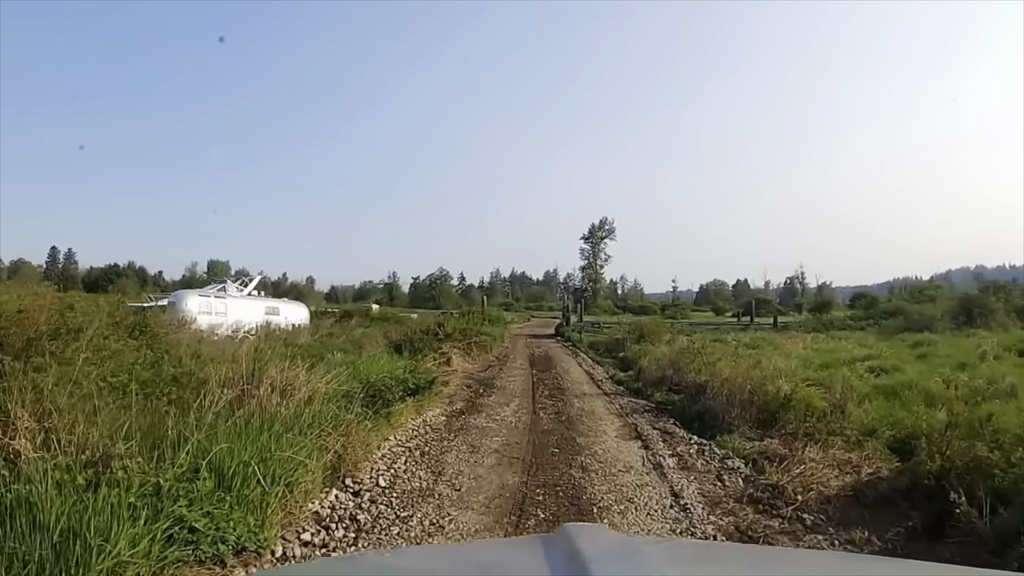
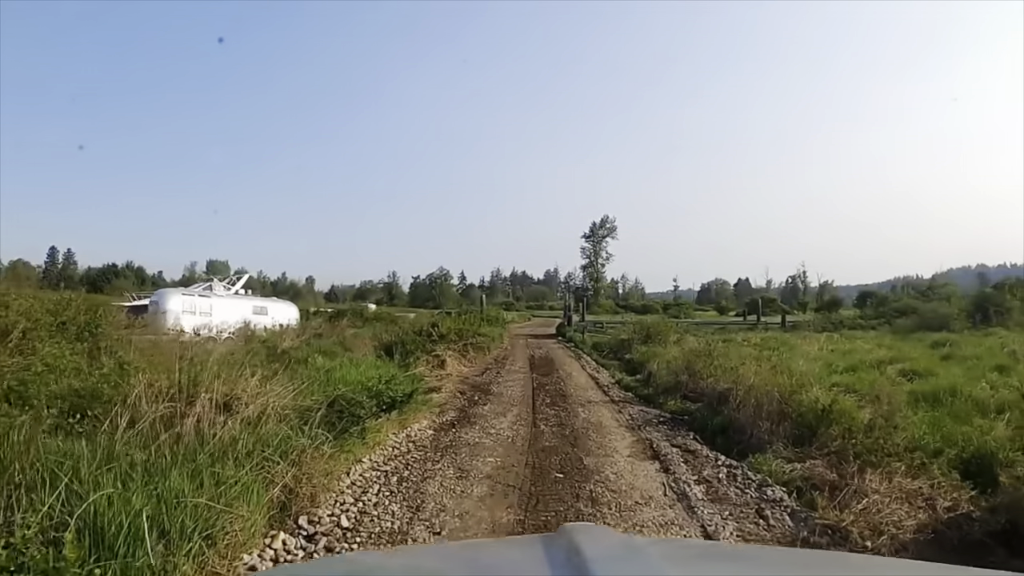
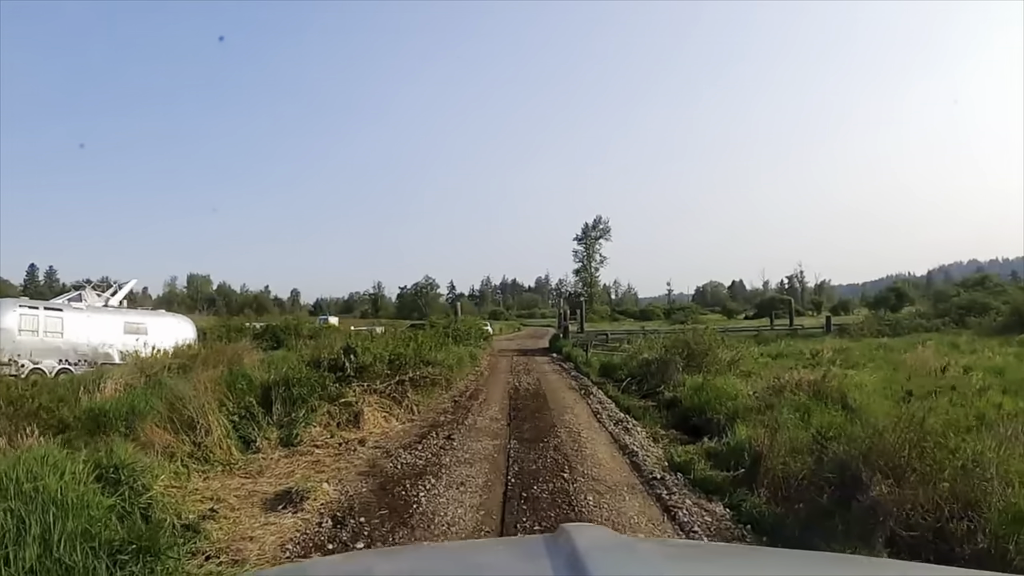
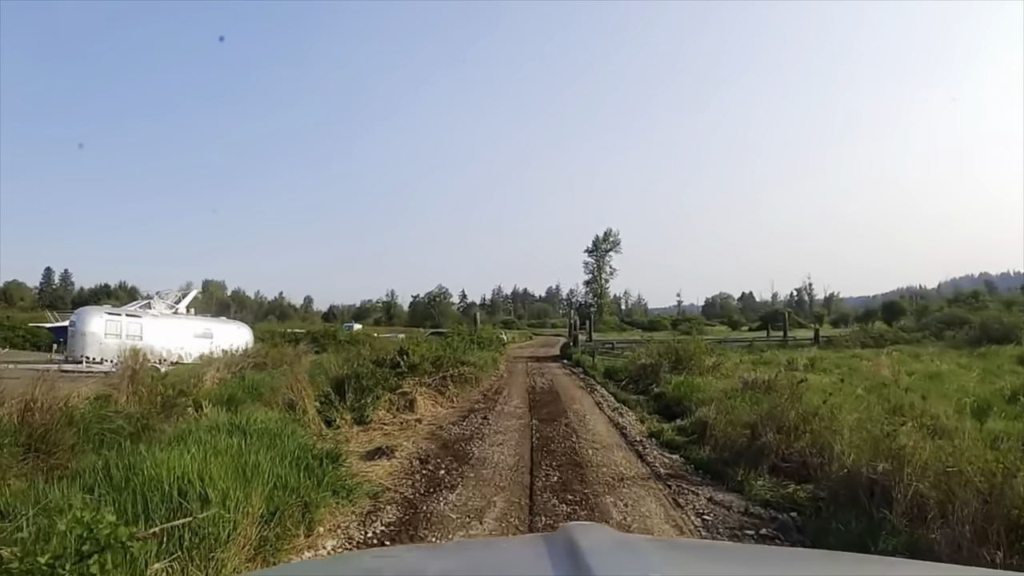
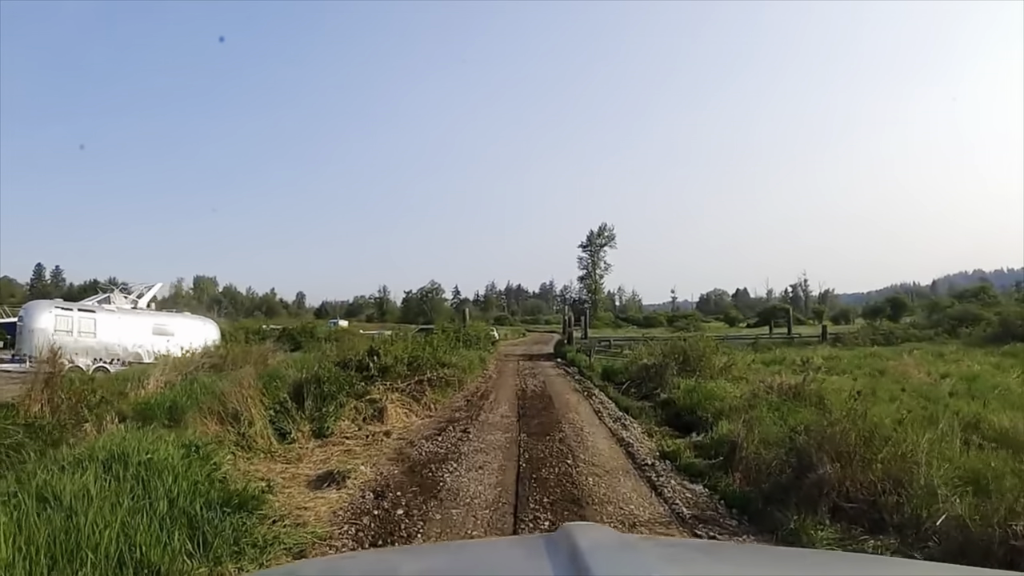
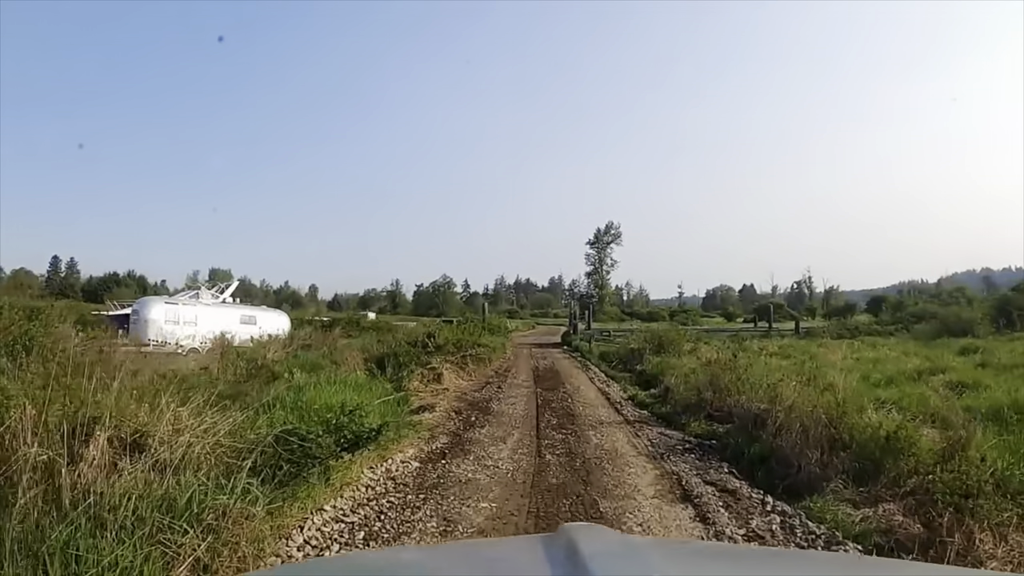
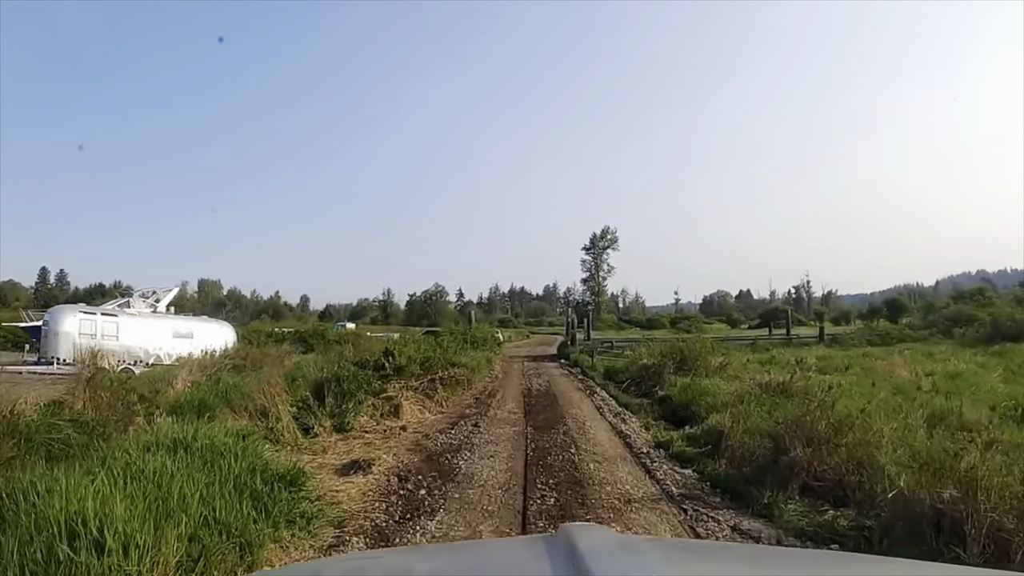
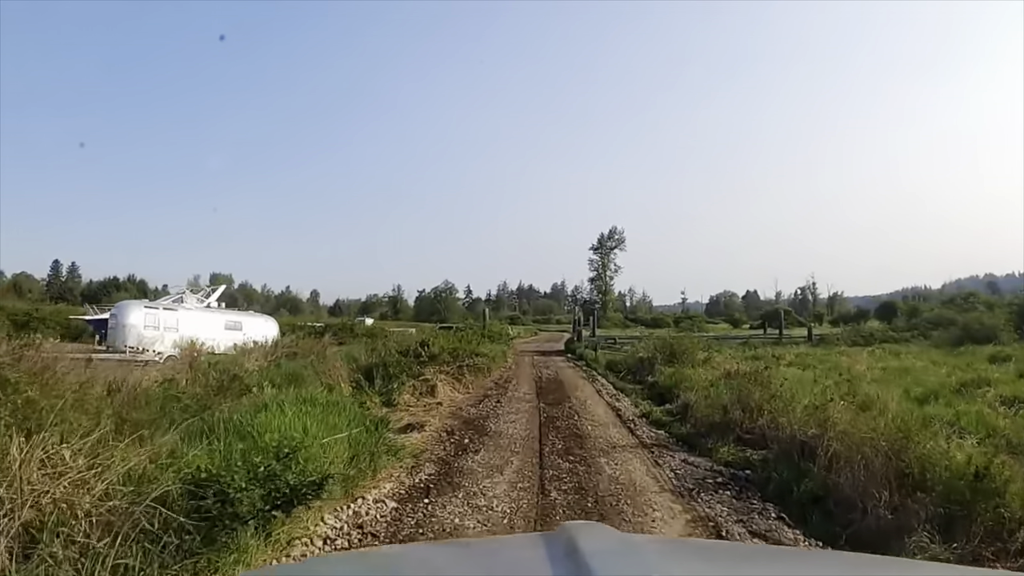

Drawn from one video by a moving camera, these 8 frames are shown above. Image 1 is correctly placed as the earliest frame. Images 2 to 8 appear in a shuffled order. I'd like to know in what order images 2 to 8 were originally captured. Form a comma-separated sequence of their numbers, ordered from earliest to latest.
2, 6, 8, 4, 7, 5, 3
